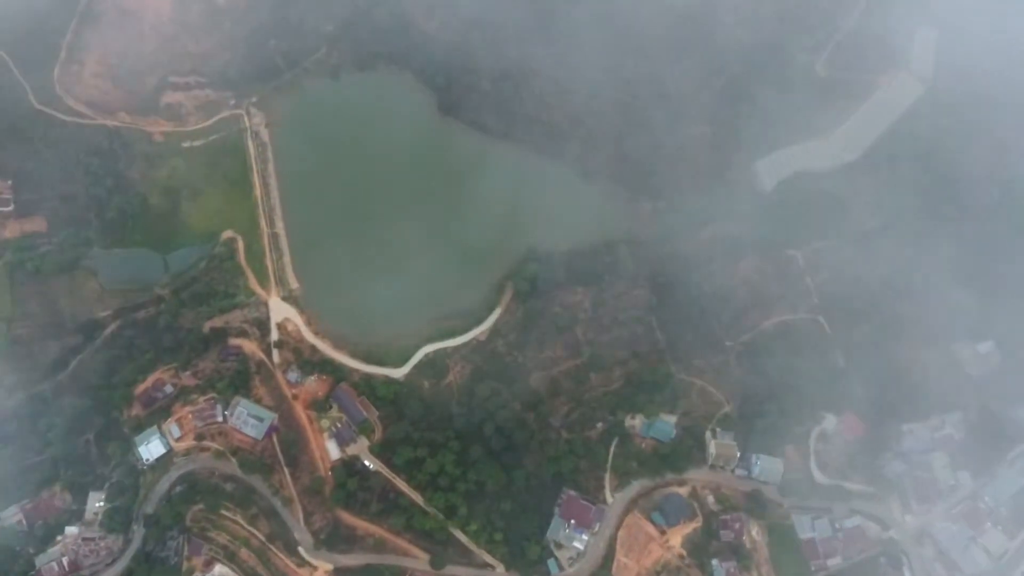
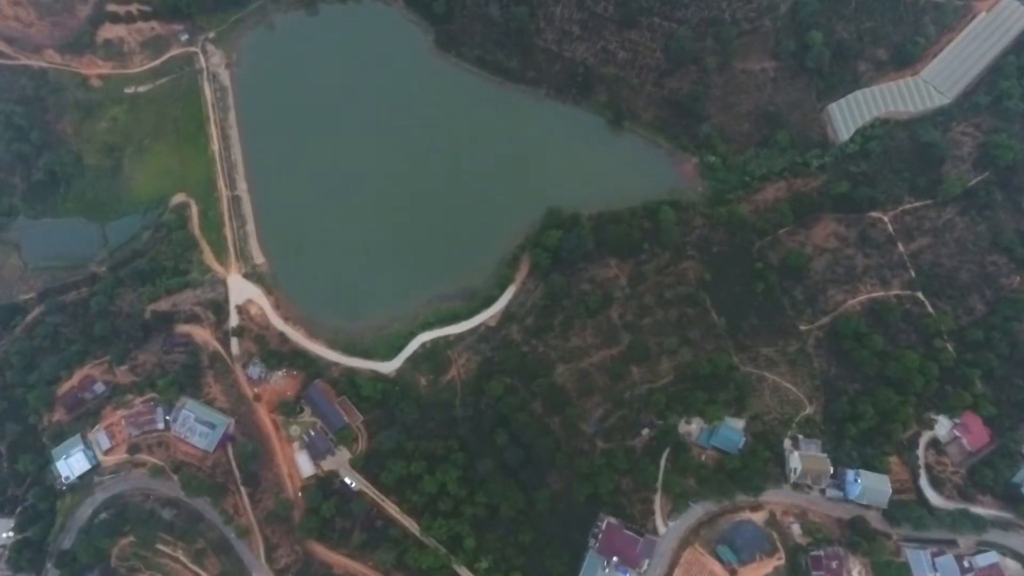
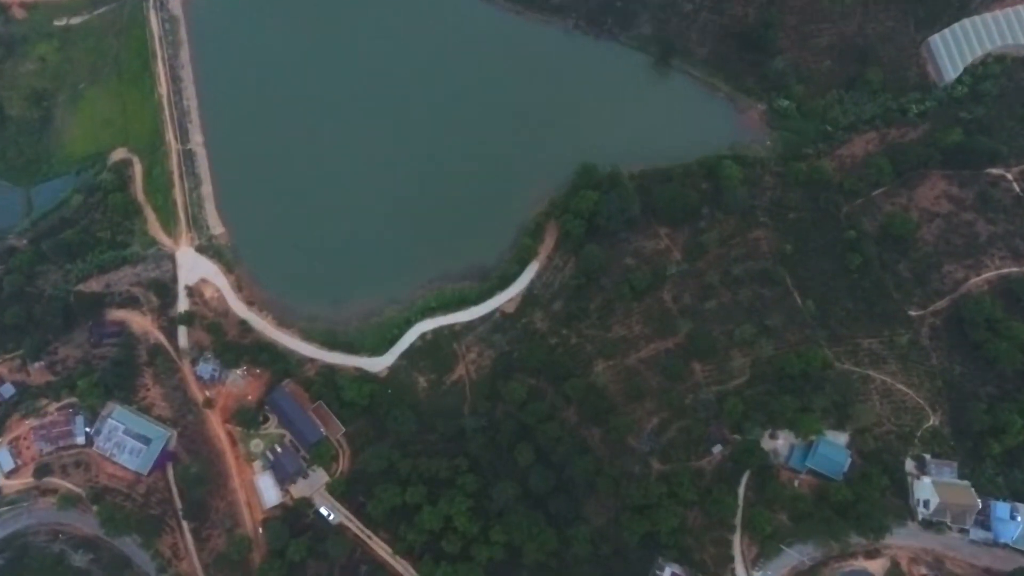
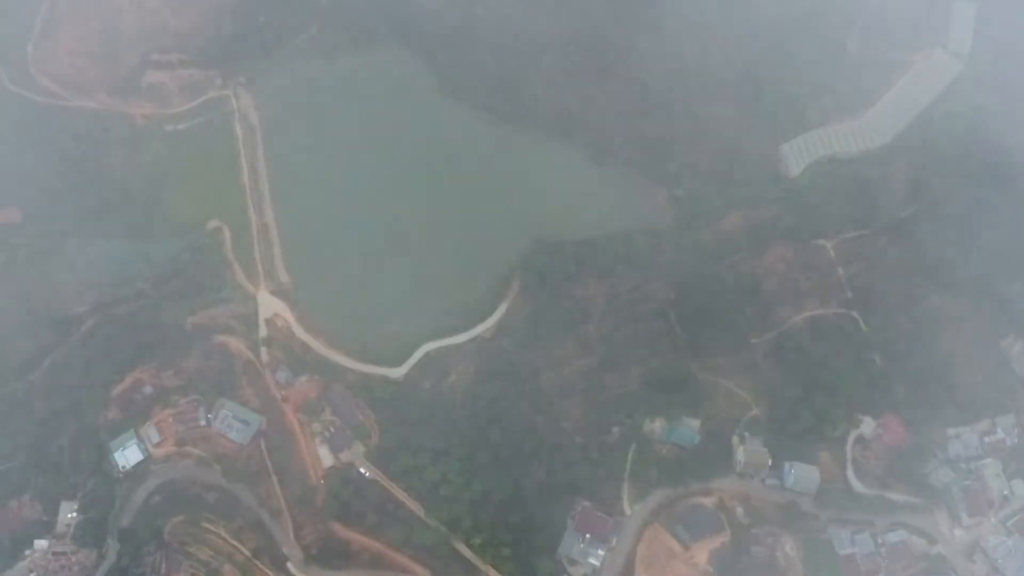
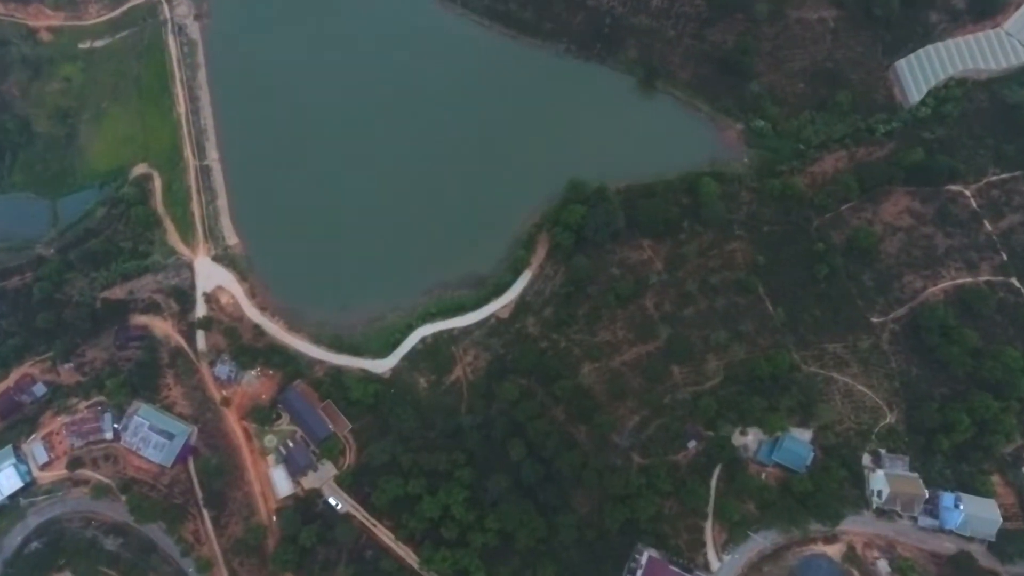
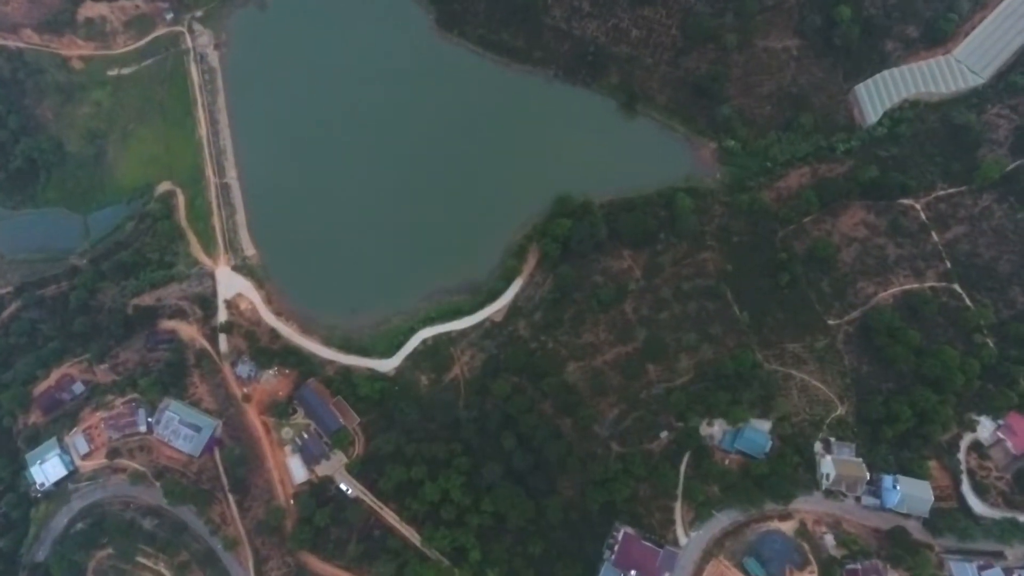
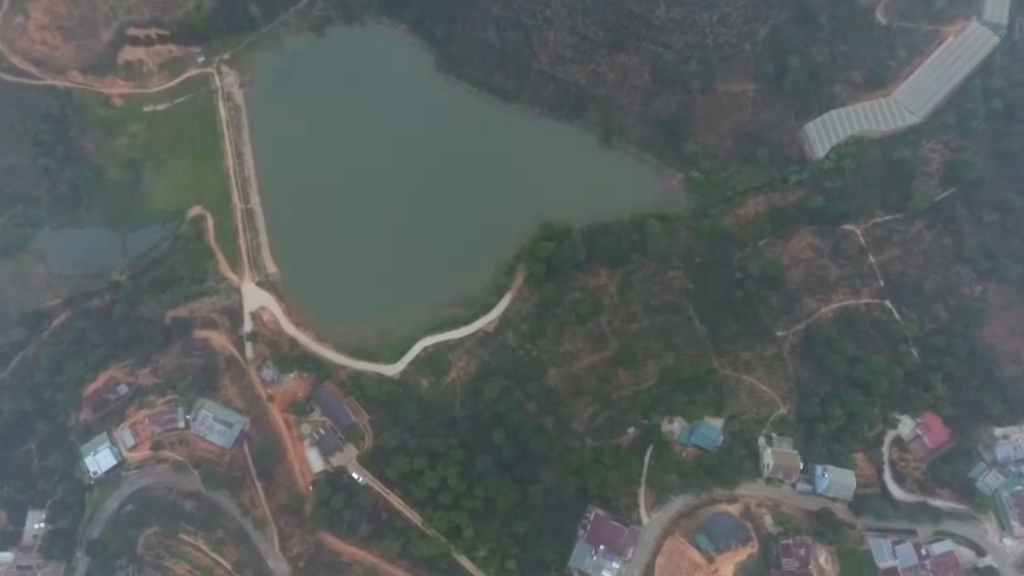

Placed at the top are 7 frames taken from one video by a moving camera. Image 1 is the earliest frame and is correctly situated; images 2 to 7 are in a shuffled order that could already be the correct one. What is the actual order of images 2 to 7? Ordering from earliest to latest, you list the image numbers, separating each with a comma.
4, 7, 2, 6, 5, 3
